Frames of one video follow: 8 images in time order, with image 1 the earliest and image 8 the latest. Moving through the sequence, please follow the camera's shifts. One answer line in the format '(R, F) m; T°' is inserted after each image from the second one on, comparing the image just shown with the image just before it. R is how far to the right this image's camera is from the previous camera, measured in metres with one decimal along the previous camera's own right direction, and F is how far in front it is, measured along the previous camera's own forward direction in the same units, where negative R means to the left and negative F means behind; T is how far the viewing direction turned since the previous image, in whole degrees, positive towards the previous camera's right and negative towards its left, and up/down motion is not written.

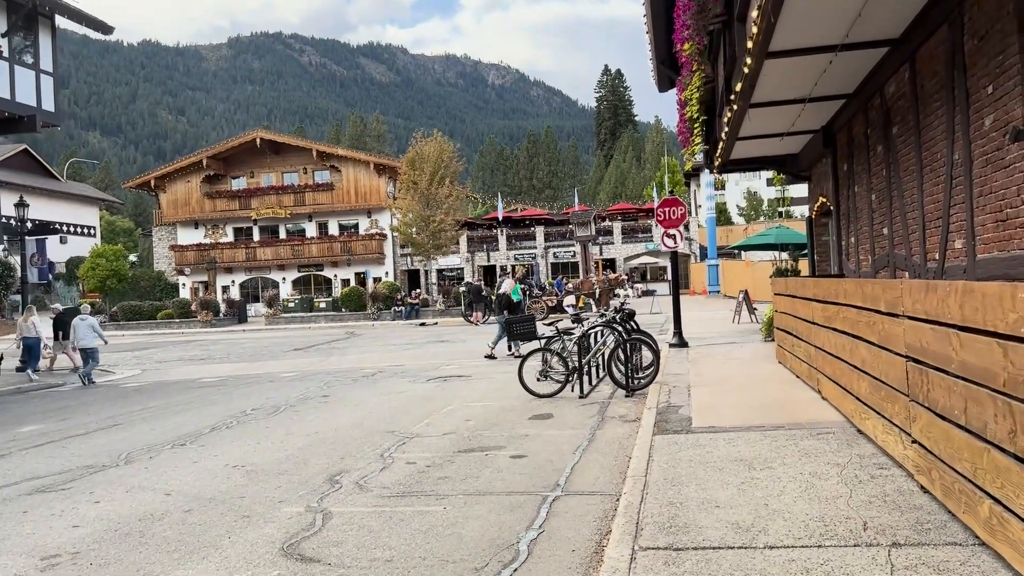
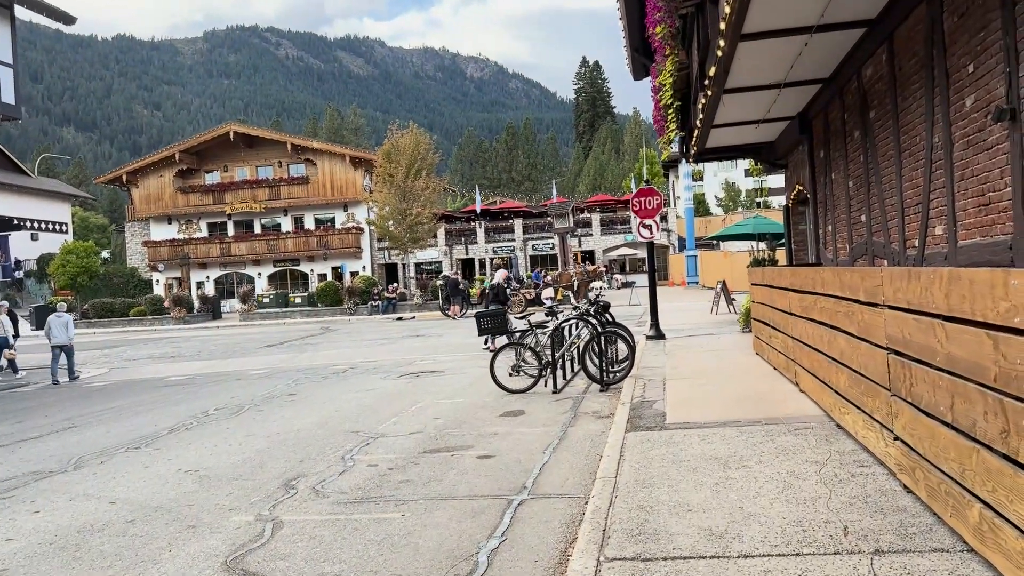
(+0.1, +0.3) m; +1°
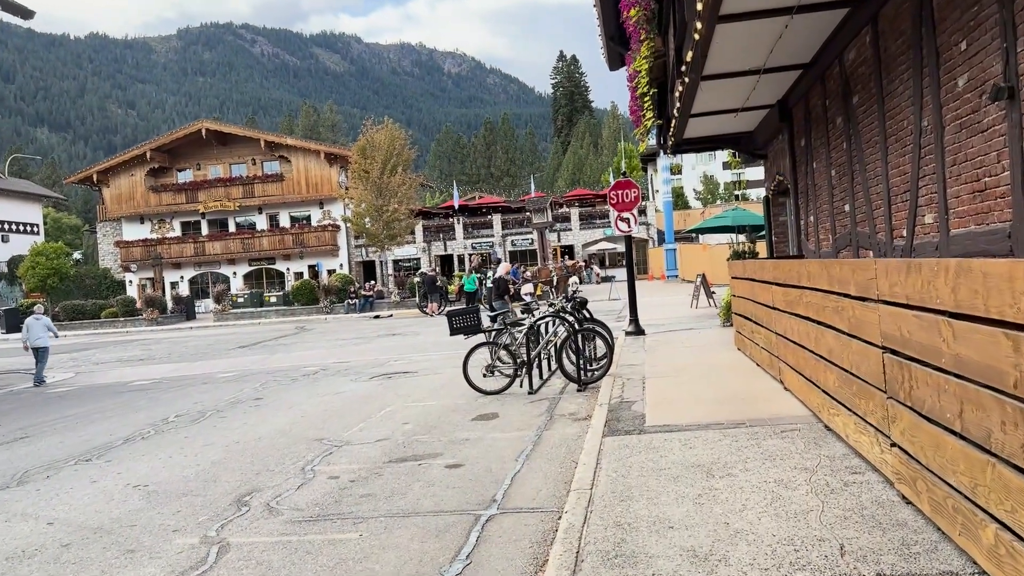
(+0.1, +0.4) m; +1°
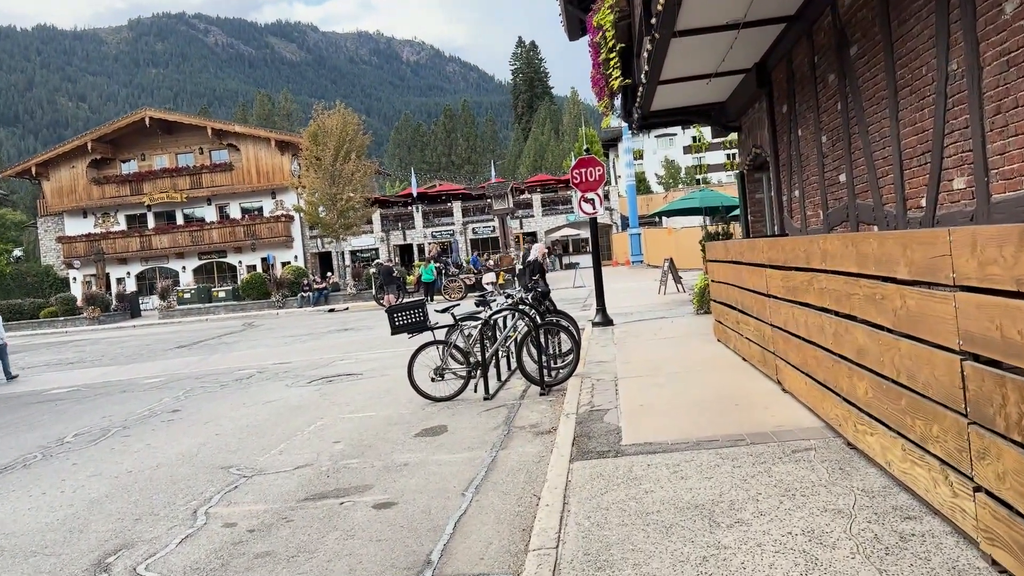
(+0.1, +1.3) m; +2°
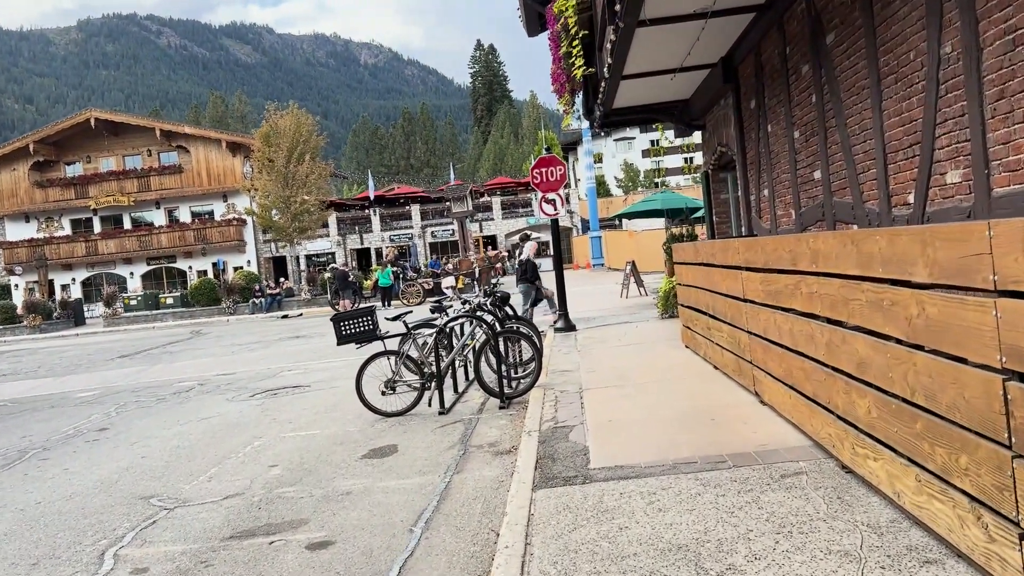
(0.0, +0.6) m; +3°
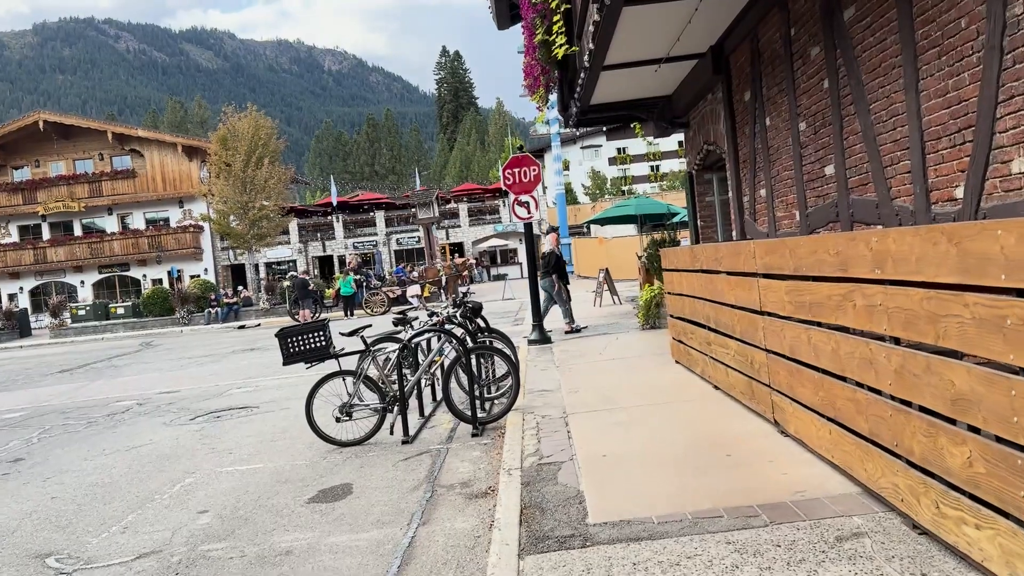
(-0.1, +0.9) m; +2°
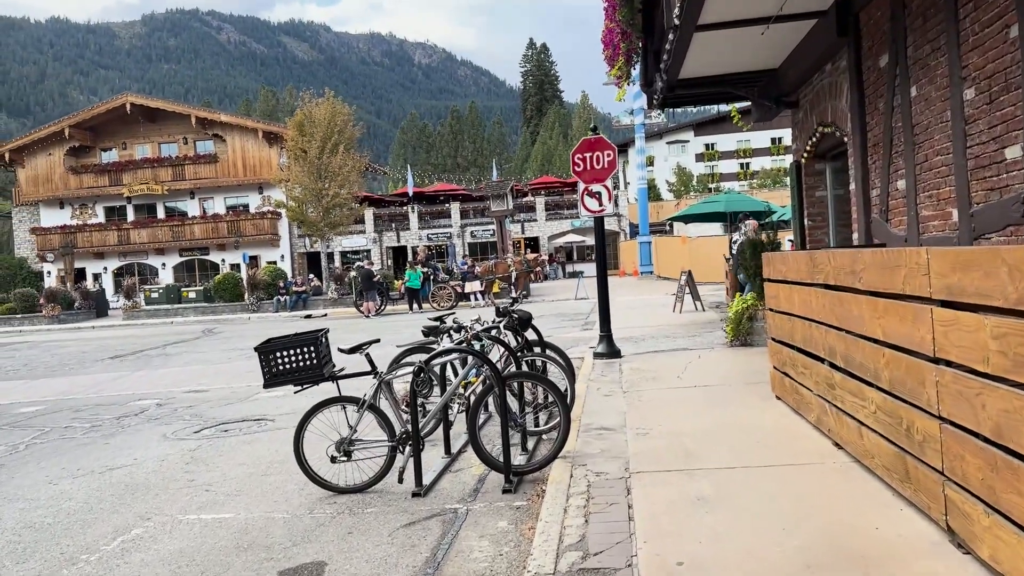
(+0.2, +1.6) m; -6°
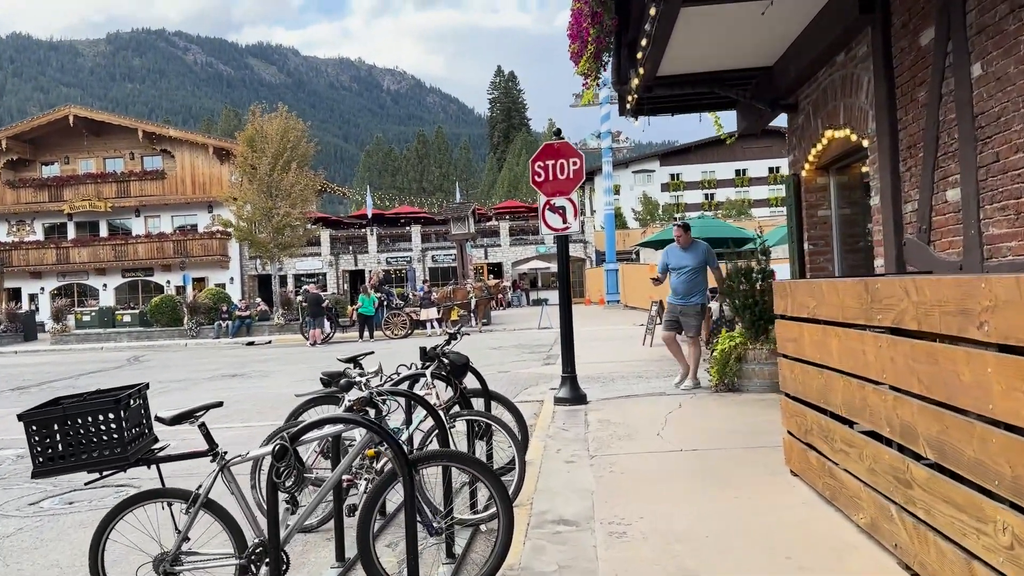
(+0.2, +1.7) m; +2°
